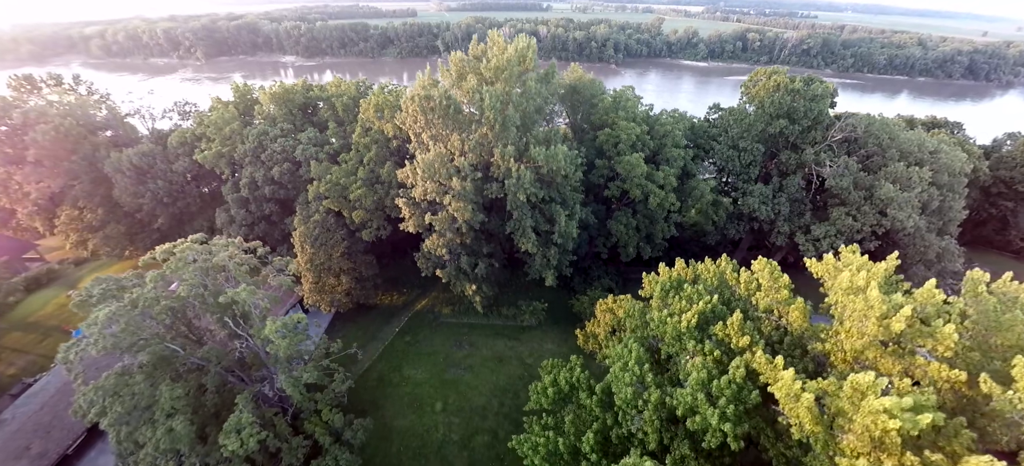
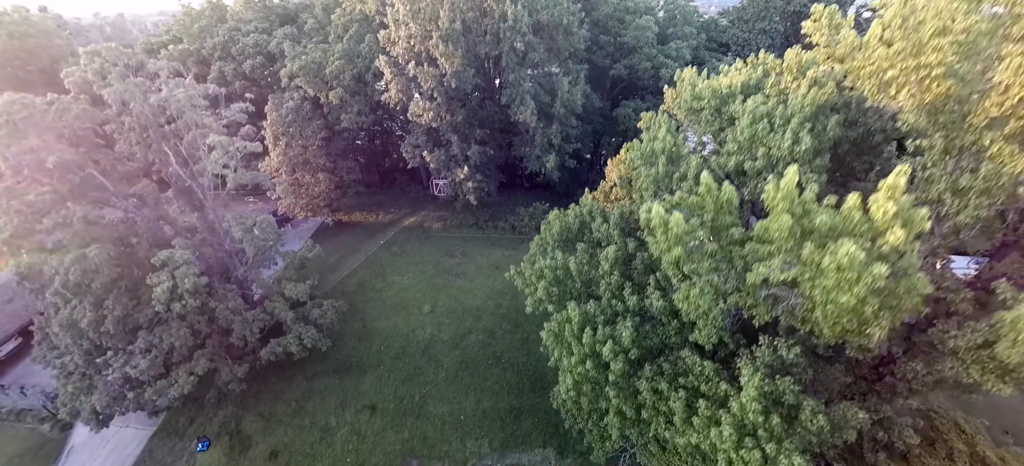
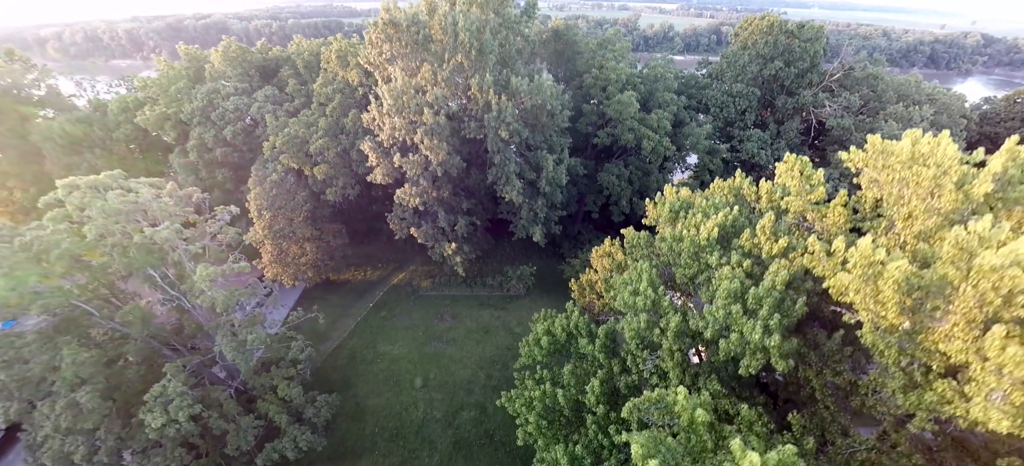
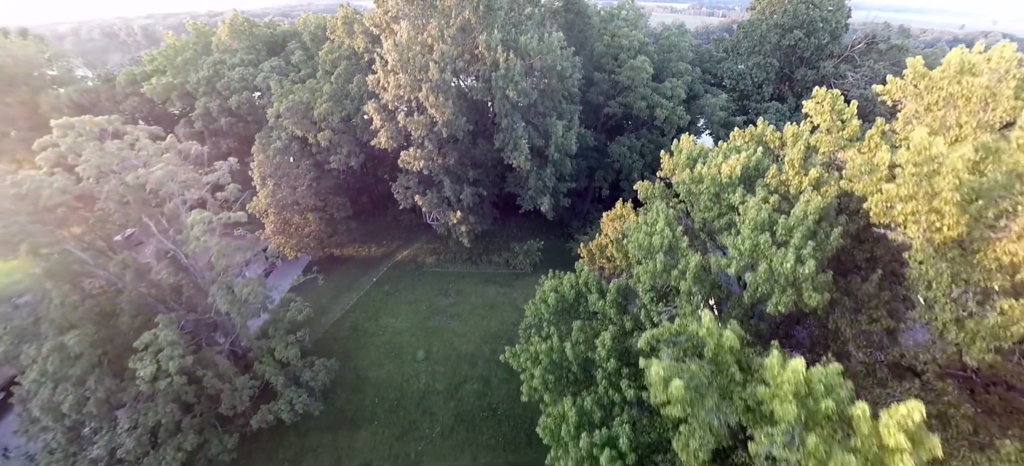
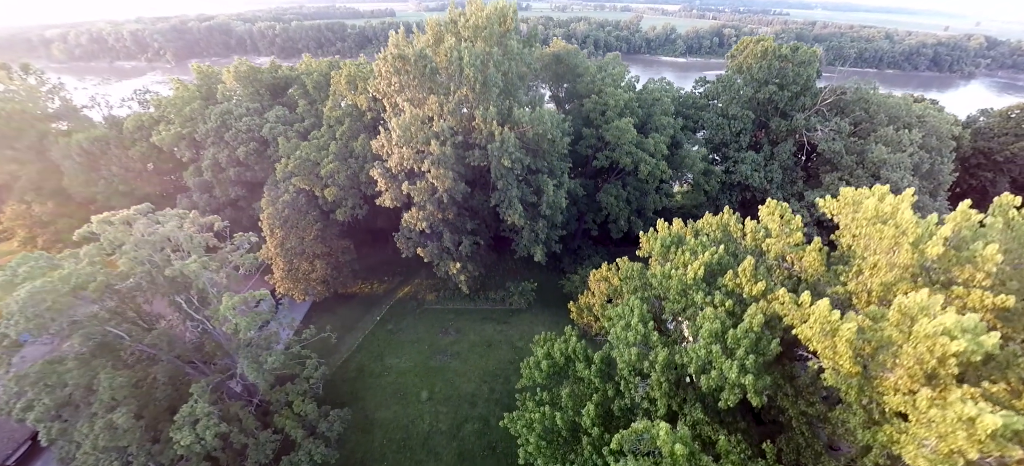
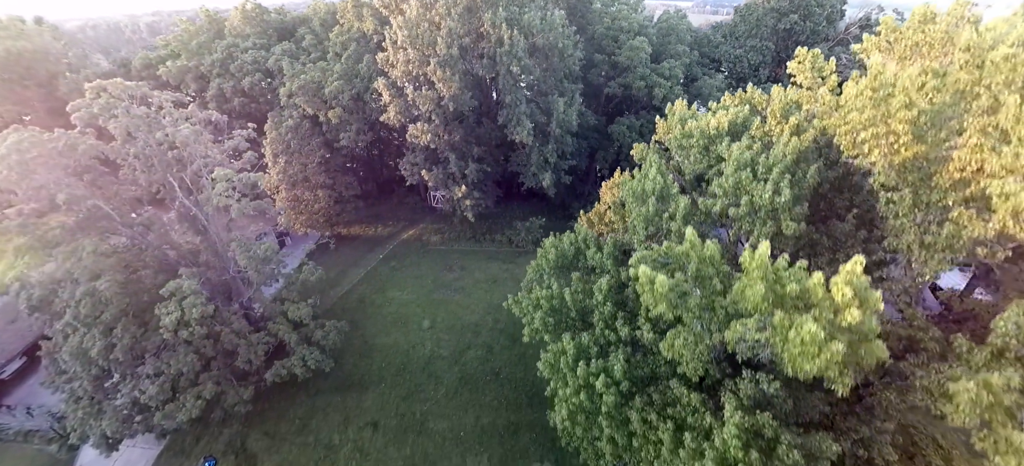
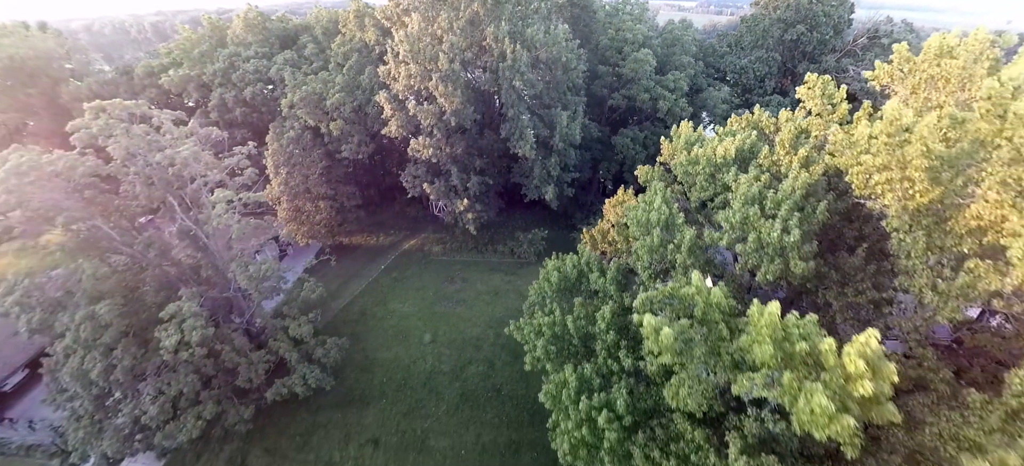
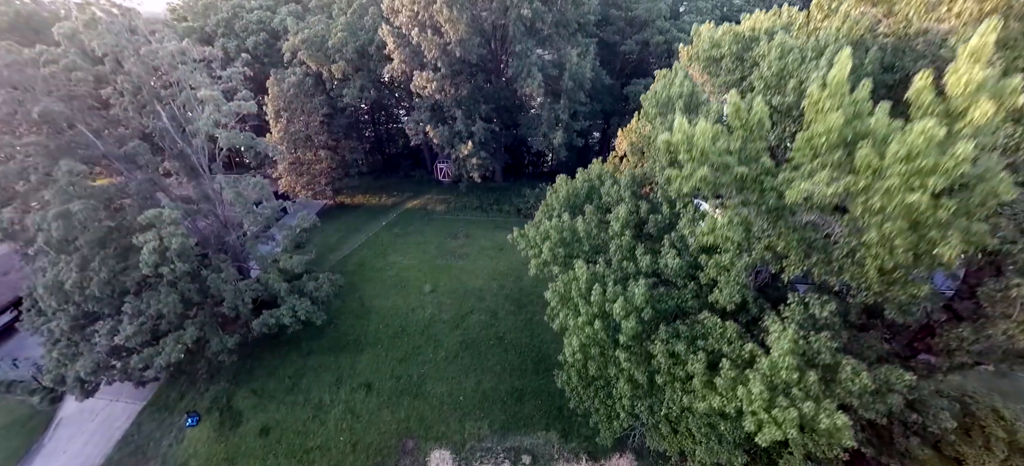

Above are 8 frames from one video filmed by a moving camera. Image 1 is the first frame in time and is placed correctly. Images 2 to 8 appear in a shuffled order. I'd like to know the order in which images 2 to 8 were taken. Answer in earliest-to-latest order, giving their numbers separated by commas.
5, 3, 4, 7, 6, 2, 8
